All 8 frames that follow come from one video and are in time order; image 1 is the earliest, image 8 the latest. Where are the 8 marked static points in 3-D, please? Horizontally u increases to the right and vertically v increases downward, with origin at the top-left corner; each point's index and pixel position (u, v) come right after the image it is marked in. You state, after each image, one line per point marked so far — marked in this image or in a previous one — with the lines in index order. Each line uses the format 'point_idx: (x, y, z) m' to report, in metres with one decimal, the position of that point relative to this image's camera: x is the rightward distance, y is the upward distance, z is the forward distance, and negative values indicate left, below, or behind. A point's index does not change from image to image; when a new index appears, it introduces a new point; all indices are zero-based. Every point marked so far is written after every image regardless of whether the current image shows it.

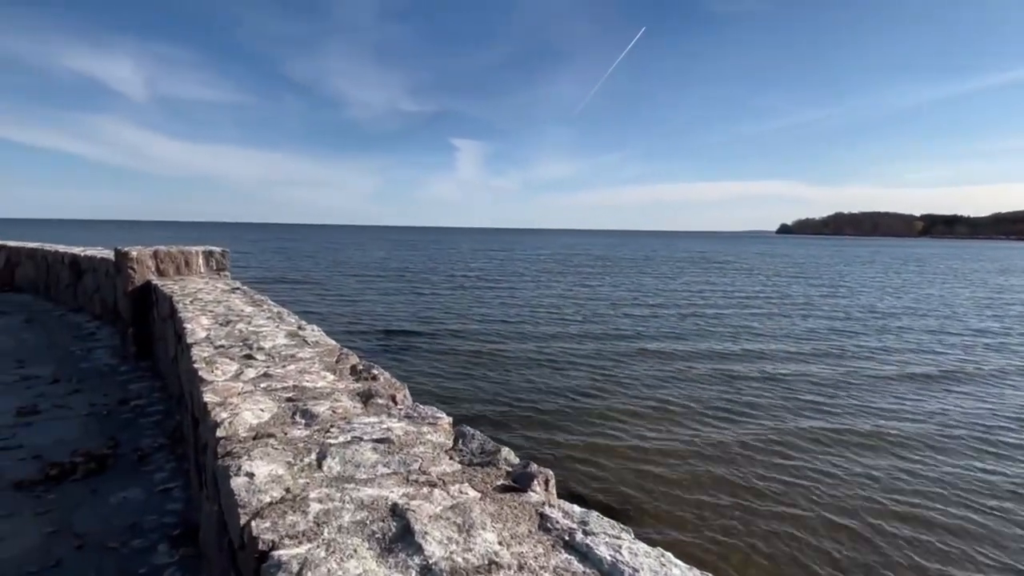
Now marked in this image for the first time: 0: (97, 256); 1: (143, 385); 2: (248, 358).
0: (-5.8, +0.4, +7.5) m
1: (-3.4, -0.9, +4.9) m
2: (-1.2, -0.3, +2.5) m
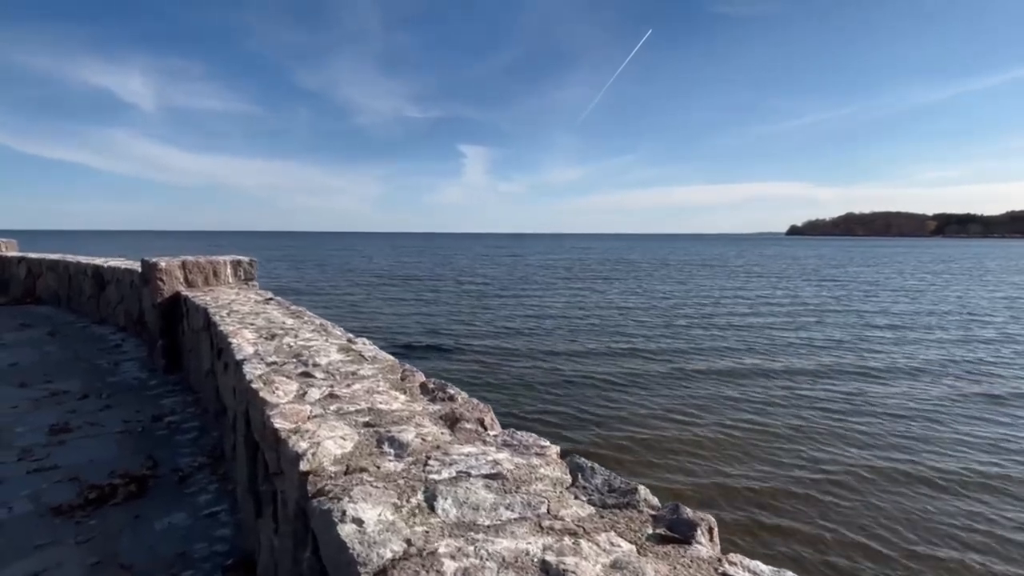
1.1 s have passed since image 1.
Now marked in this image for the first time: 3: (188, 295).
0: (-5.4, +0.3, +7.4) m
1: (-3.0, -1.0, +4.8) m
2: (-0.9, -0.4, +2.3) m
3: (-3.2, -0.1, +5.2) m
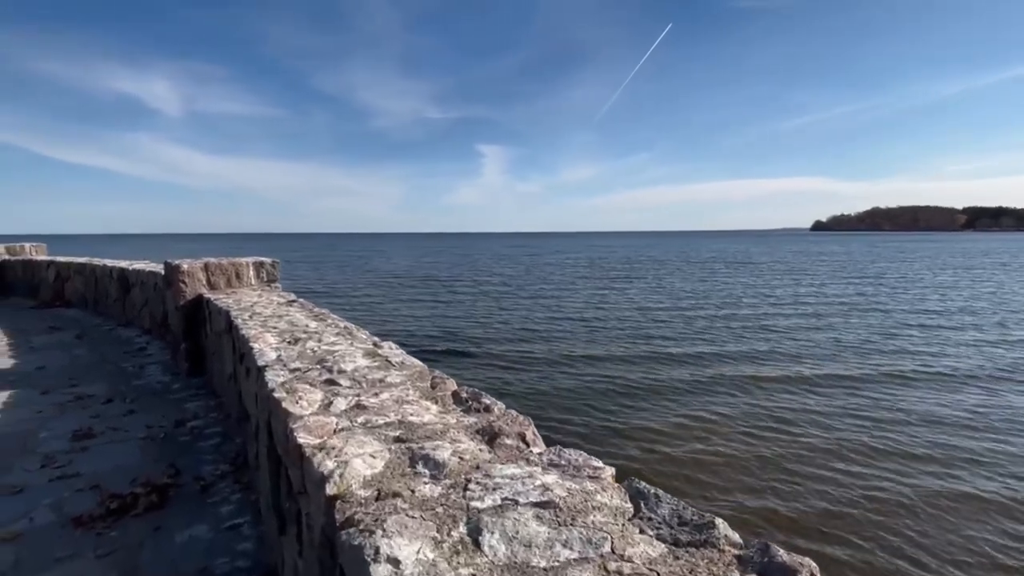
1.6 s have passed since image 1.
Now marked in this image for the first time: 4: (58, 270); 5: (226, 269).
0: (-5.0, +0.3, +7.4) m
1: (-2.8, -1.0, +4.7) m
2: (-0.7, -0.4, +2.2) m
3: (-2.9, -0.1, +5.2) m
4: (-8.3, +0.3, +9.8) m
5: (-3.1, +0.2, +5.8) m
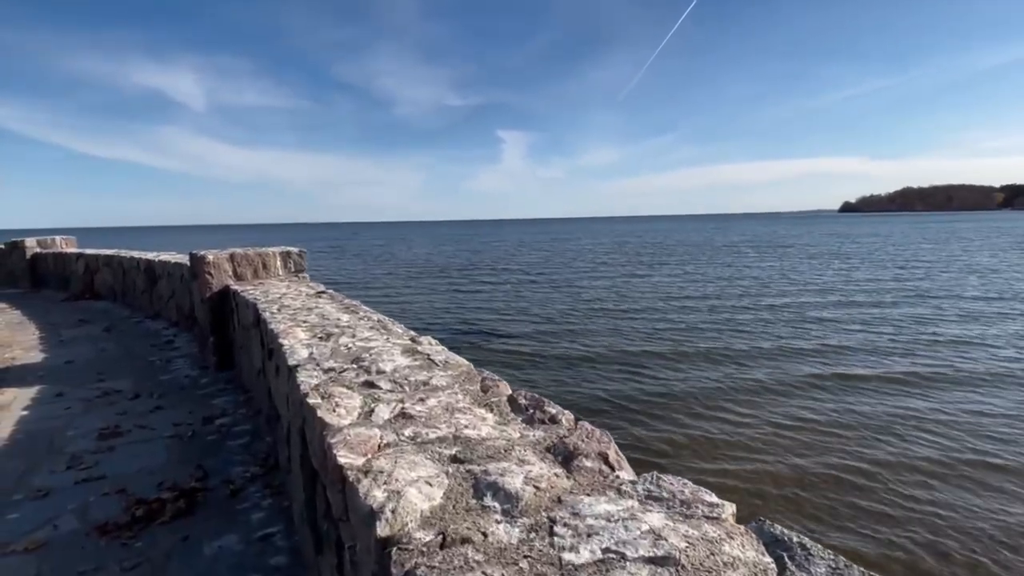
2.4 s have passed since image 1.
0: (-4.6, +0.4, +7.3) m
1: (-2.4, -1.0, +4.6) m
2: (-0.5, -0.4, +1.9) m
3: (-2.6, 0.0, +5.0) m
4: (-7.8, +0.5, +9.8) m
5: (-2.7, +0.3, +5.6) m
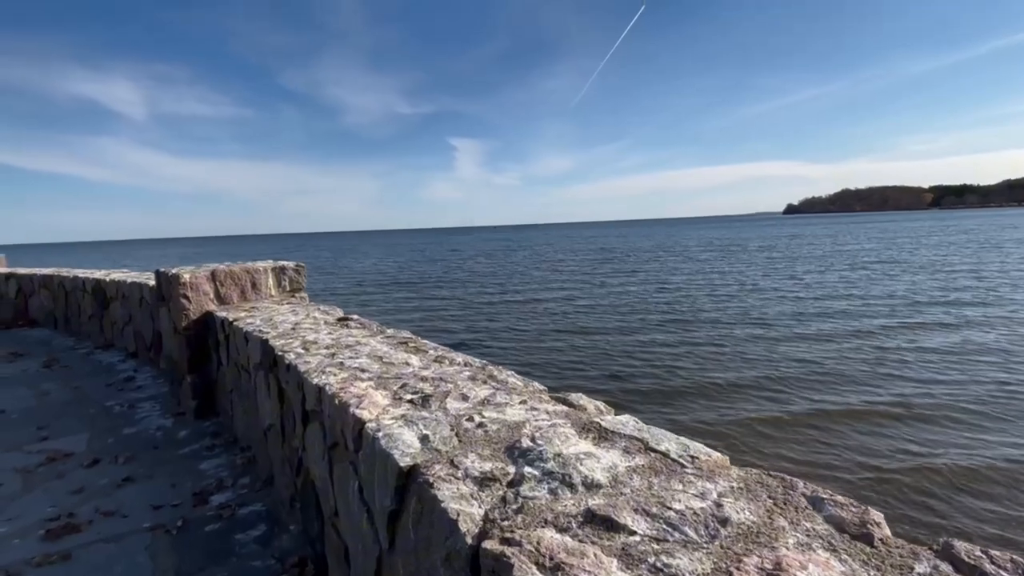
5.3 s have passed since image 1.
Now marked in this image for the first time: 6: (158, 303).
0: (-4.3, +0.1, +6.0) m
1: (-1.9, -1.1, +3.5) m
2: (+0.2, -0.5, +1.0) m
3: (-2.1, -0.2, +3.9) m
4: (-7.6, +0.1, +8.3) m
5: (-2.3, +0.1, +4.5) m
6: (-3.3, -0.1, +5.0) m
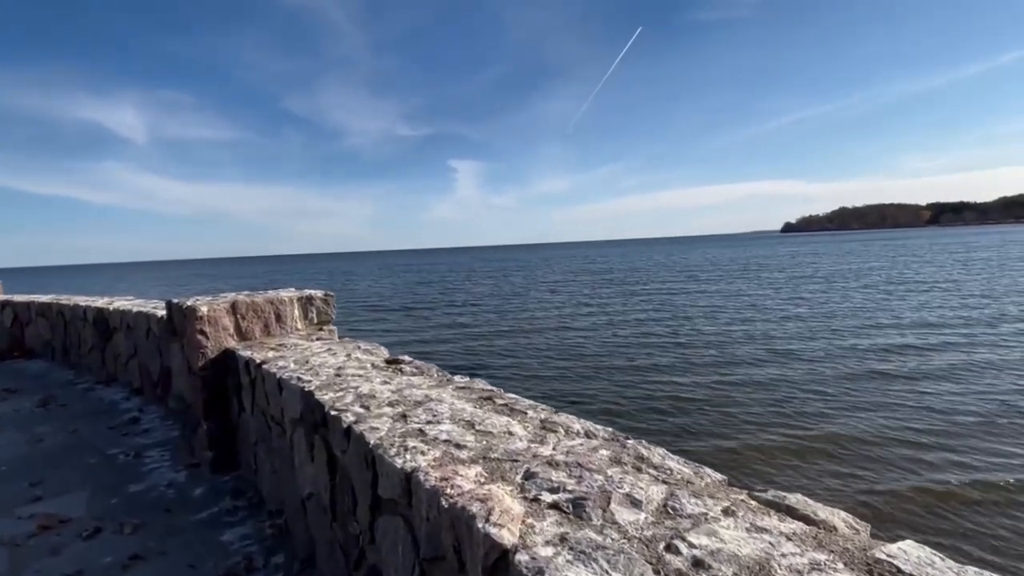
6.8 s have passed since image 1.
0: (-3.9, -0.2, +5.5) m
1: (-1.4, -1.3, +2.9) m
2: (+0.6, -0.6, +0.5) m
3: (-1.7, -0.4, +3.4) m
4: (-7.2, -0.4, +7.8) m
5: (-1.9, -0.2, +4.0) m
6: (-2.9, -0.4, +4.5) m
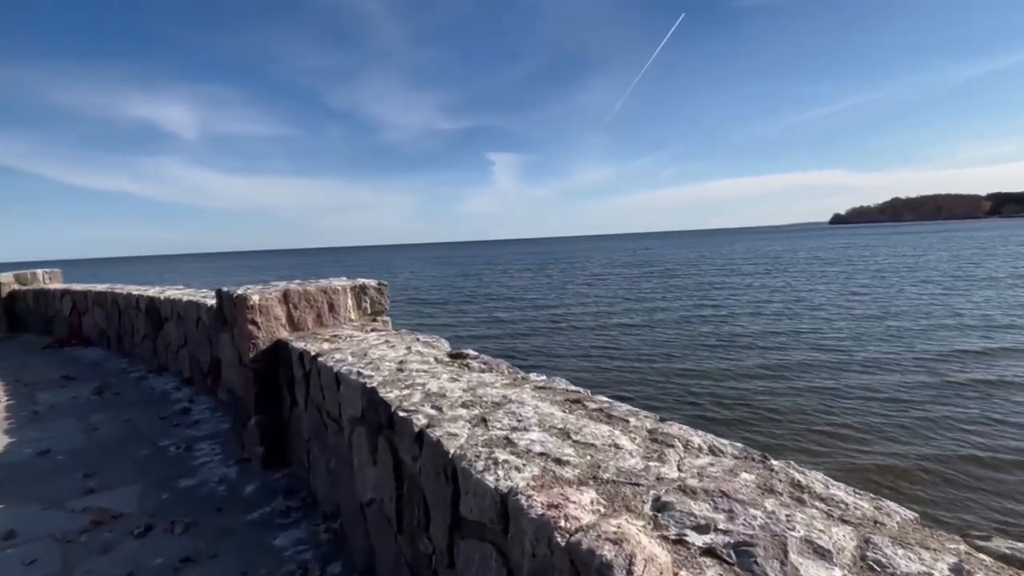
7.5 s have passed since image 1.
0: (-3.3, -0.1, +5.5) m
1: (-1.1, -1.3, +2.7) m
2: (+0.9, -0.5, +0.1) m
3: (-1.3, -0.3, +3.2) m
4: (-6.5, -0.2, +8.0) m
5: (-1.4, -0.1, +3.8) m
6: (-2.4, -0.3, +4.4) m
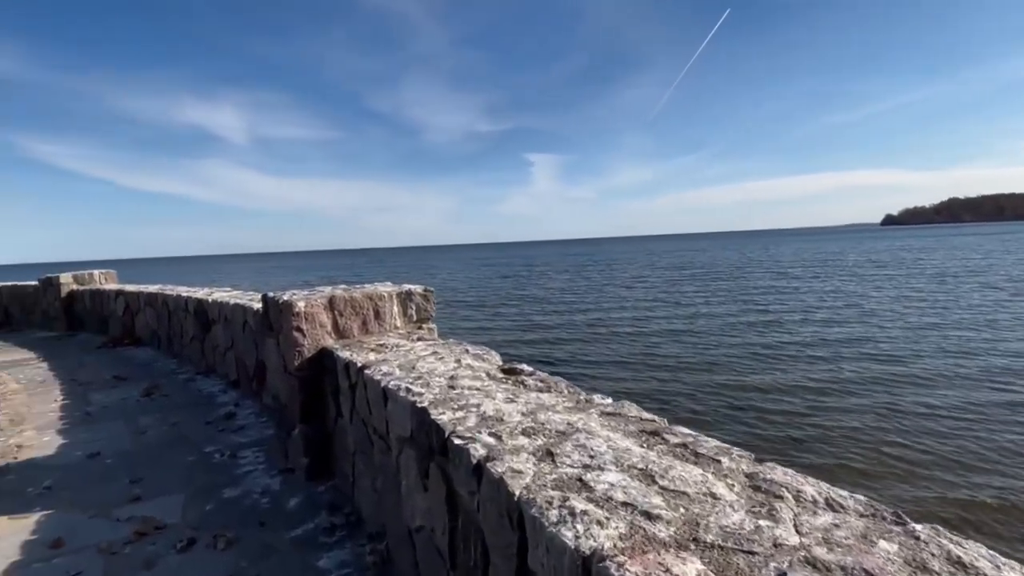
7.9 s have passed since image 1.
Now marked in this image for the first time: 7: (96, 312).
0: (-2.9, -0.2, +5.5) m
1: (-0.8, -1.3, +2.6) m
2: (+0.9, -0.6, -0.1) m
3: (-1.0, -0.4, +3.1) m
4: (-5.8, -0.2, +8.2) m
5: (-1.1, -0.1, +3.7) m
6: (-2.0, -0.4, +4.3) m
7: (-6.8, -0.4, +8.8) m
